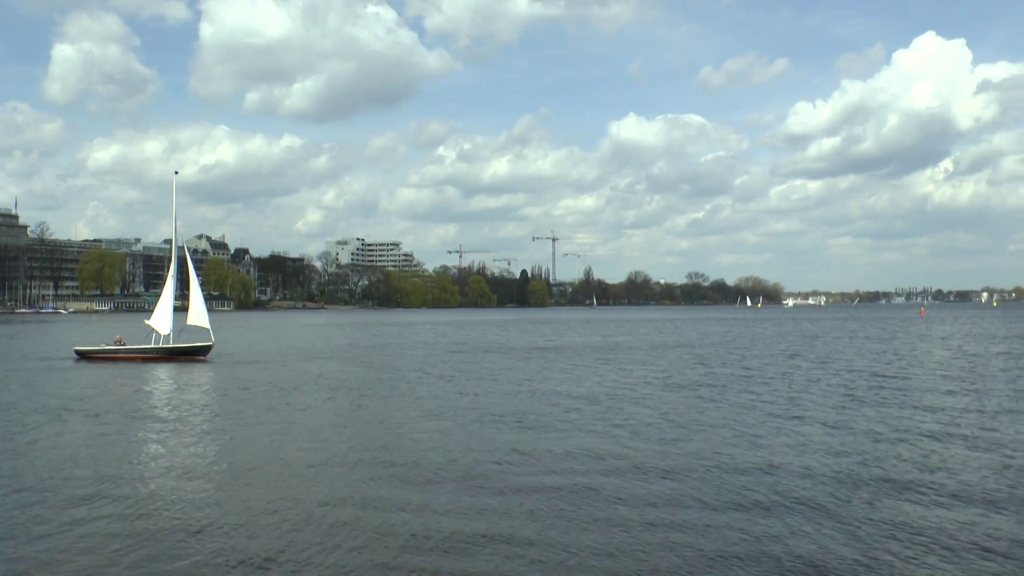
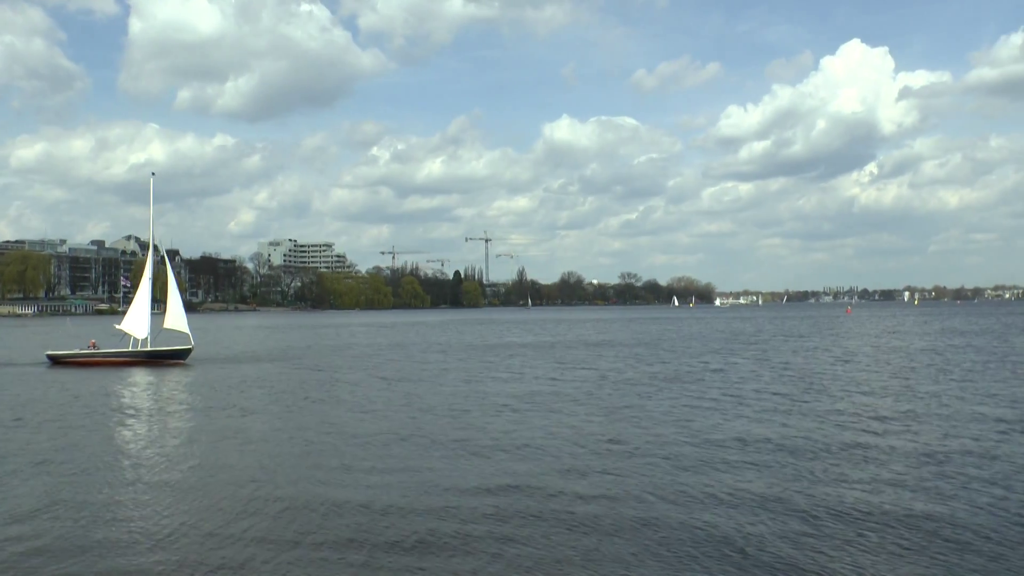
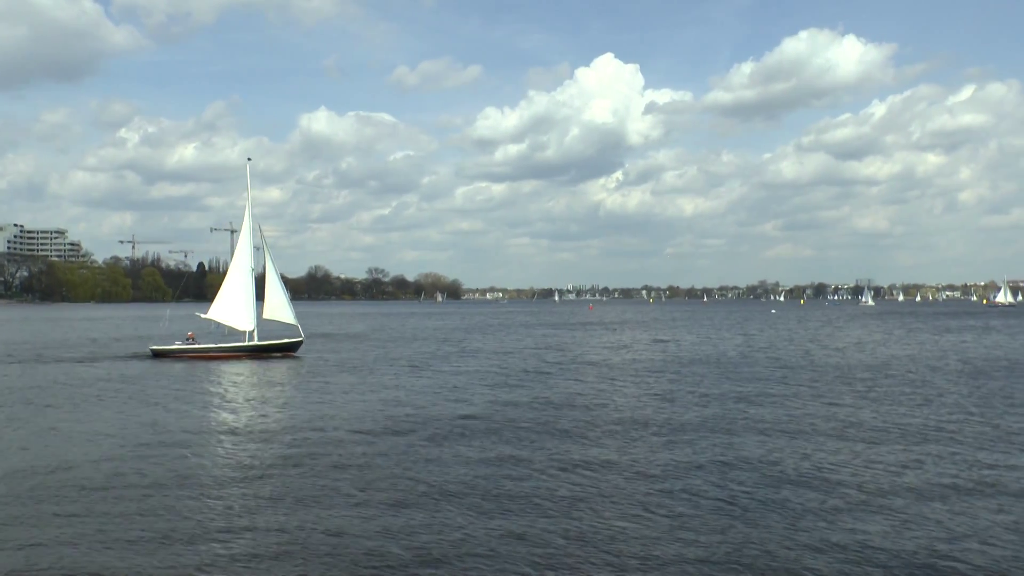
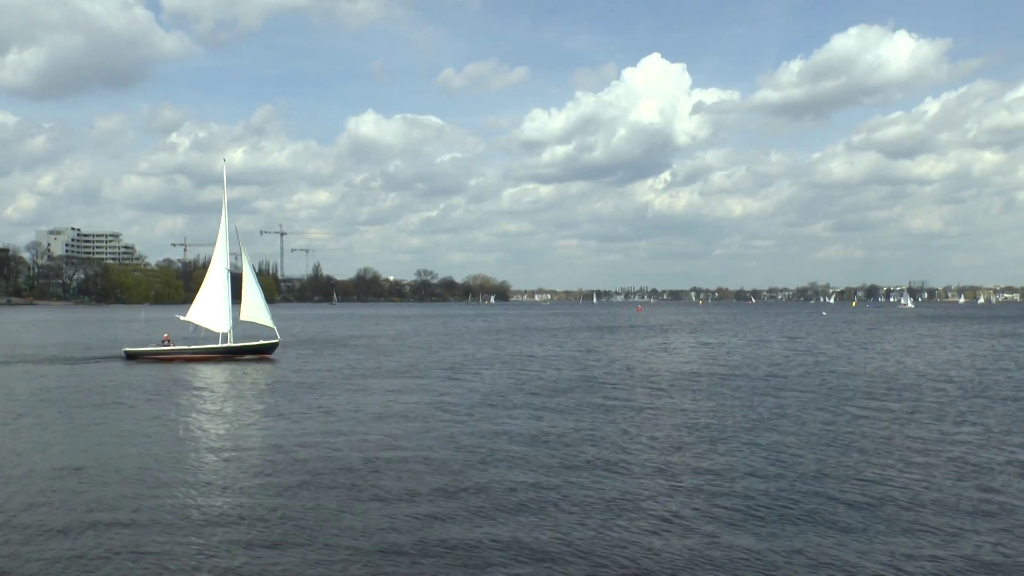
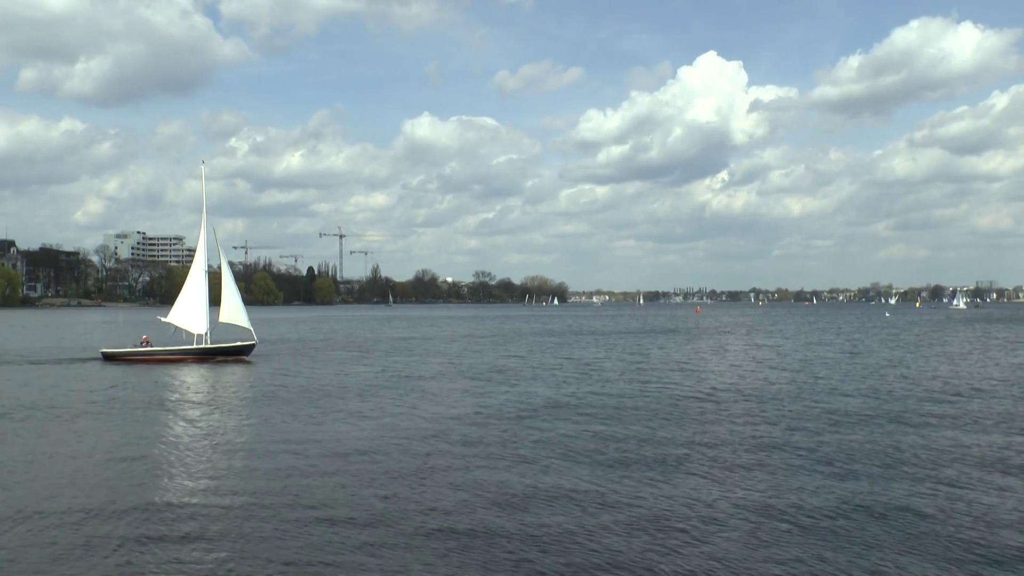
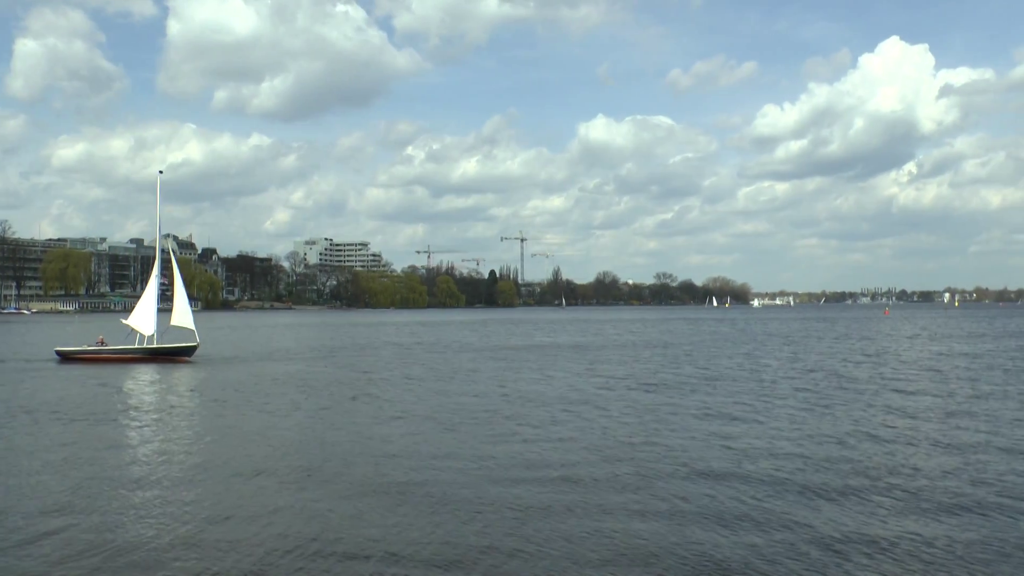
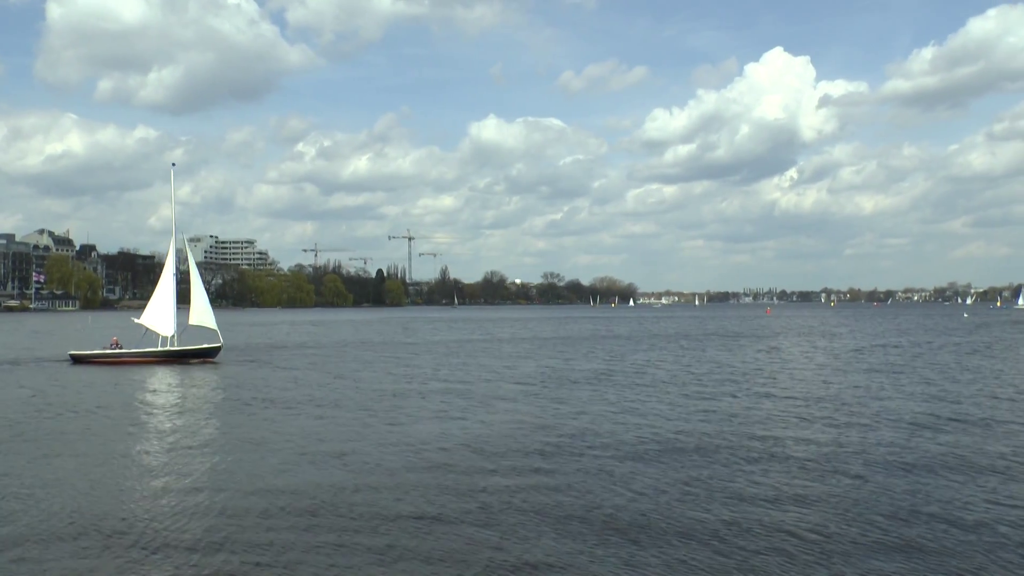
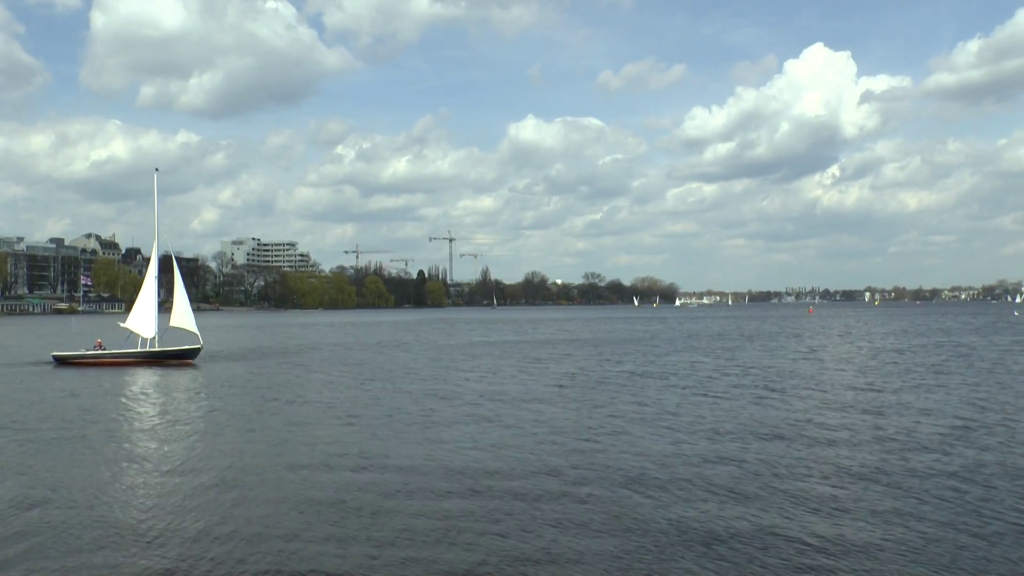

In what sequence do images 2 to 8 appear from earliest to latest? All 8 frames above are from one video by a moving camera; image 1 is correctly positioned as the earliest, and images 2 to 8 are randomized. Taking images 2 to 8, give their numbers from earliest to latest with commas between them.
6, 2, 8, 7, 5, 4, 3
